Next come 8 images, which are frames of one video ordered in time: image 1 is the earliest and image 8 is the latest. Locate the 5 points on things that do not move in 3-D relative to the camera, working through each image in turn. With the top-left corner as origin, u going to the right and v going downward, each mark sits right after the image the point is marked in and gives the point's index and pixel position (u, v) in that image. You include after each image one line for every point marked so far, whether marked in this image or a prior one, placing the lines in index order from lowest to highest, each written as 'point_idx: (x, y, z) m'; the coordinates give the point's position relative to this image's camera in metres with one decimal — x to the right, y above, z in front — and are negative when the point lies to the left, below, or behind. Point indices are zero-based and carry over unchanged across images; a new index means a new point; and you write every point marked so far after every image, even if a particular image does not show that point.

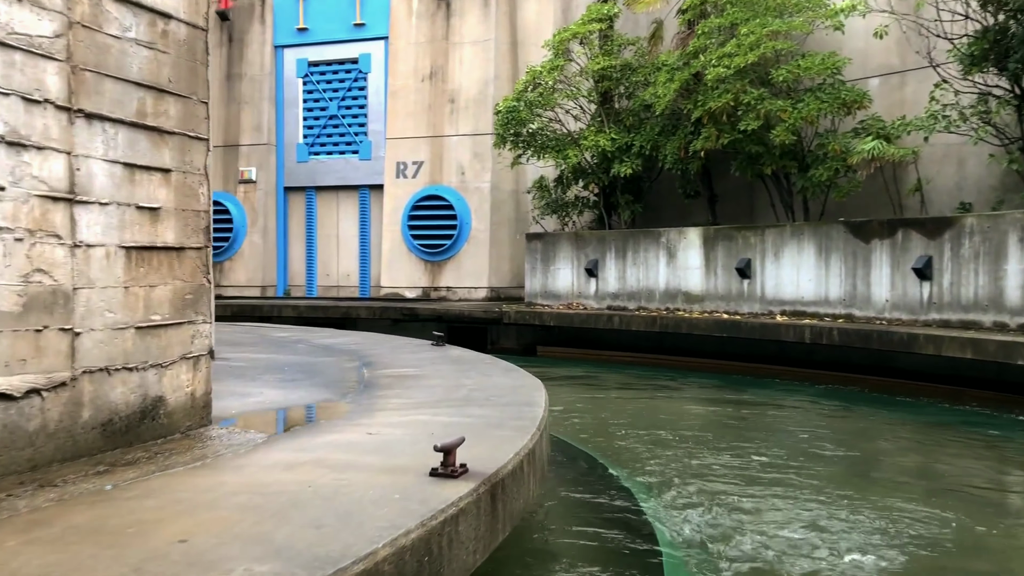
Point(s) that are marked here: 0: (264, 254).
0: (-3.0, +0.4, +11.2) m
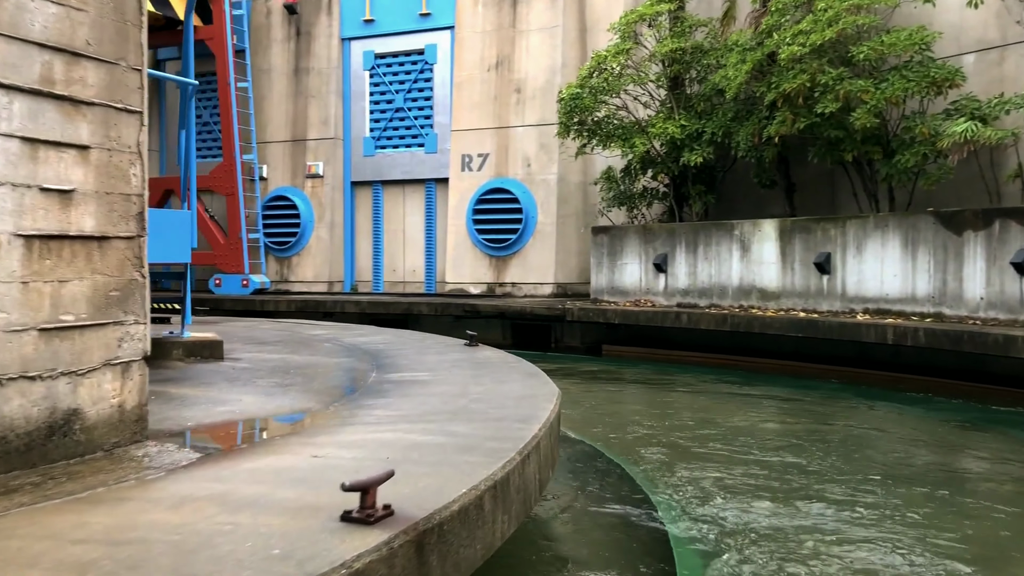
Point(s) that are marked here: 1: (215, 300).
0: (-2.1, +0.5, +11.1) m
1: (-3.3, -0.1, +10.3) m
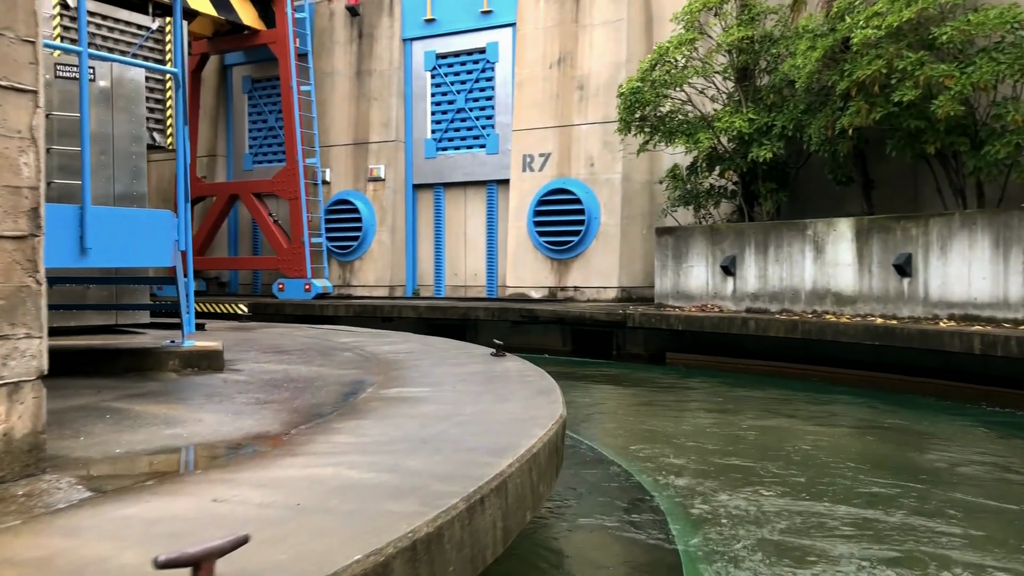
0: (-1.4, +0.4, +10.9) m
1: (-2.6, -0.2, +10.2) m
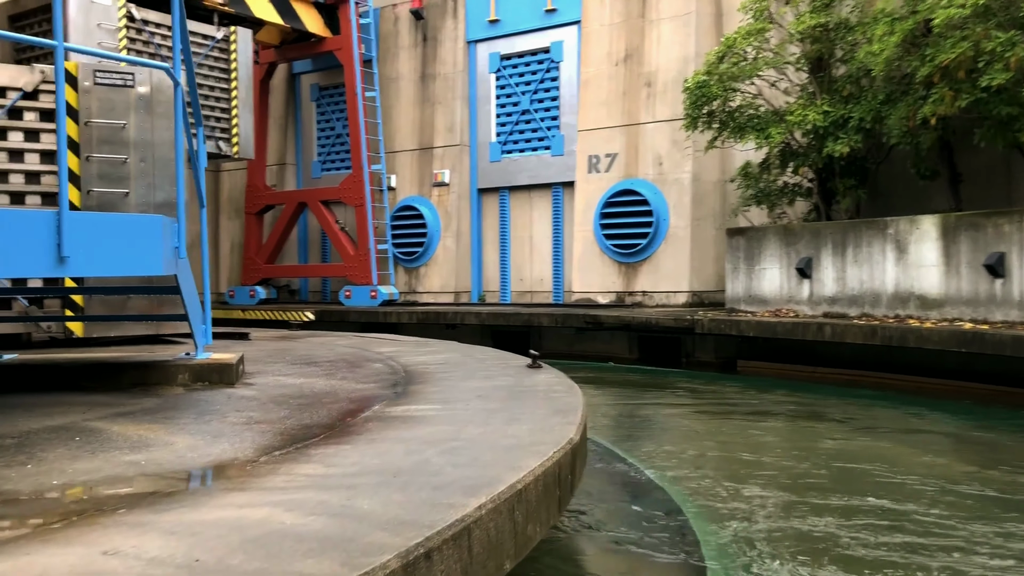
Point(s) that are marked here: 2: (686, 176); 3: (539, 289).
0: (-0.6, +0.3, +10.8) m
1: (-1.9, -0.3, +10.1) m
2: (+1.7, +1.1, +9.1) m
3: (+0.3, 0.0, +10.4) m
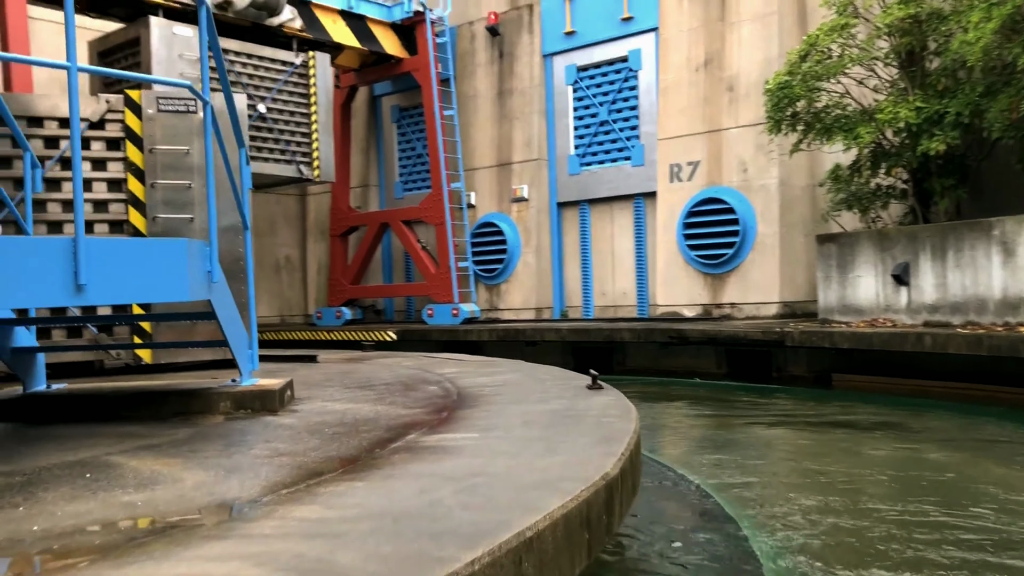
0: (+0.3, +0.1, +10.6) m
1: (-1.0, -0.5, +10.1) m
2: (+2.4, +1.0, +8.7) m
3: (+1.2, -0.2, +10.2) m
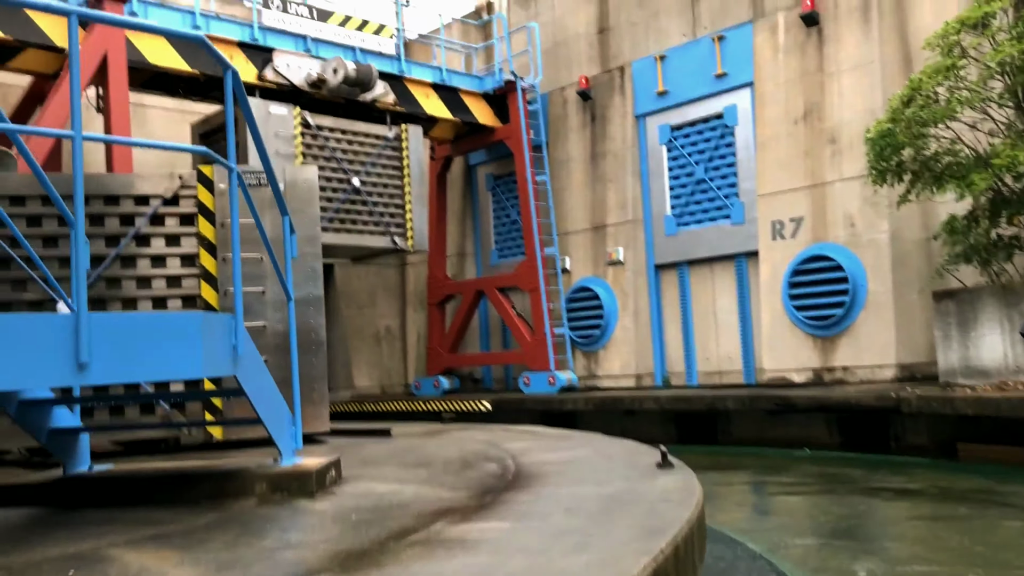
0: (+1.4, -0.6, +10.2) m
1: (+0.1, -1.2, +9.8) m
2: (+3.2, +0.5, +8.2) m
3: (+2.2, -0.8, +9.7) m
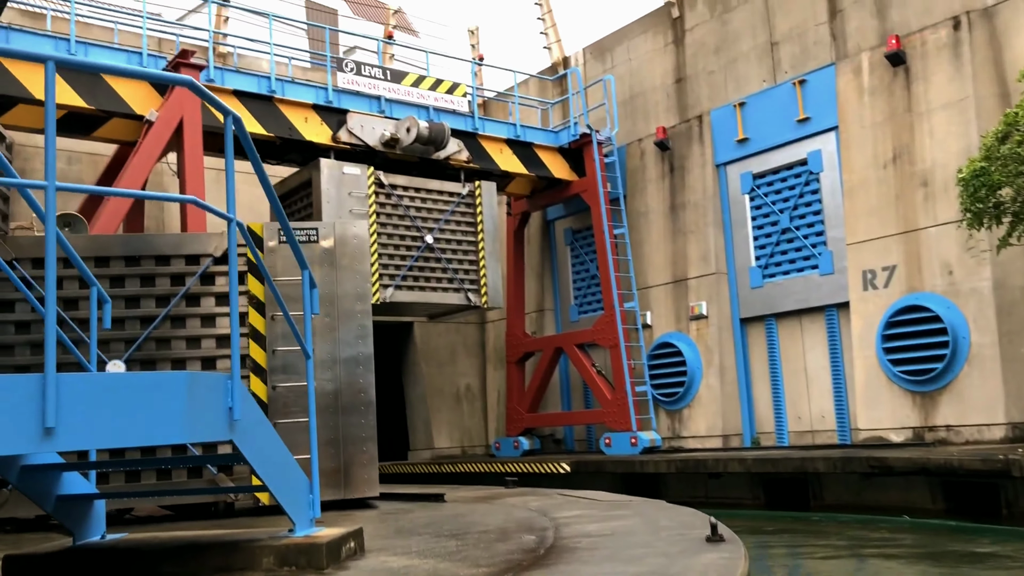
0: (+2.2, -1.1, +9.8) m
1: (+0.9, -1.8, +9.5) m
2: (+3.8, 0.0, +7.6) m
3: (+3.0, -1.4, +9.1) m
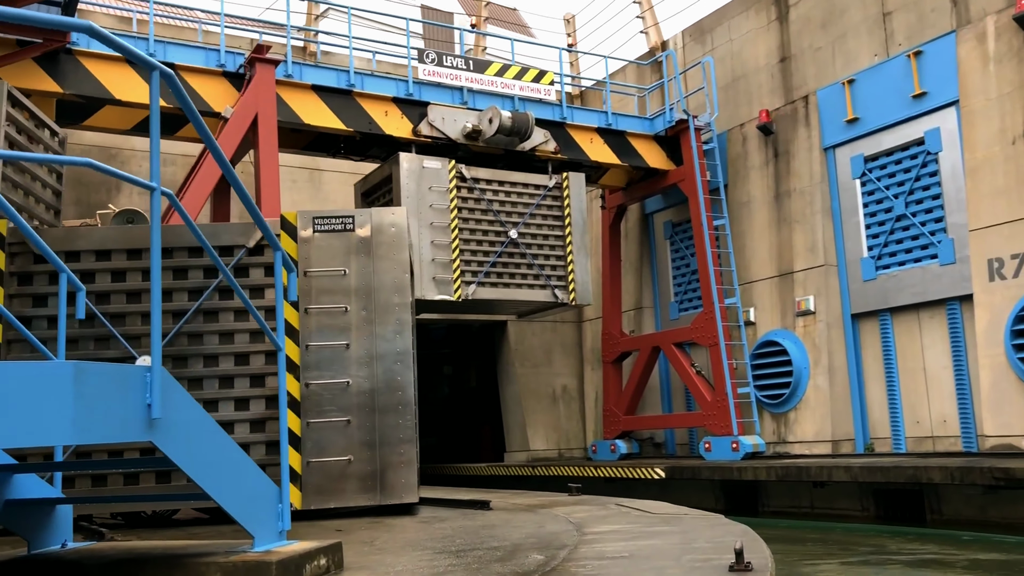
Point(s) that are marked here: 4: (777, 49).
0: (+3.1, -1.1, +9.0) m
1: (+1.7, -1.7, +8.9) m
2: (+4.4, +0.1, +6.7) m
3: (+3.8, -1.3, +8.2) m
4: (+2.9, +2.6, +10.2) m
